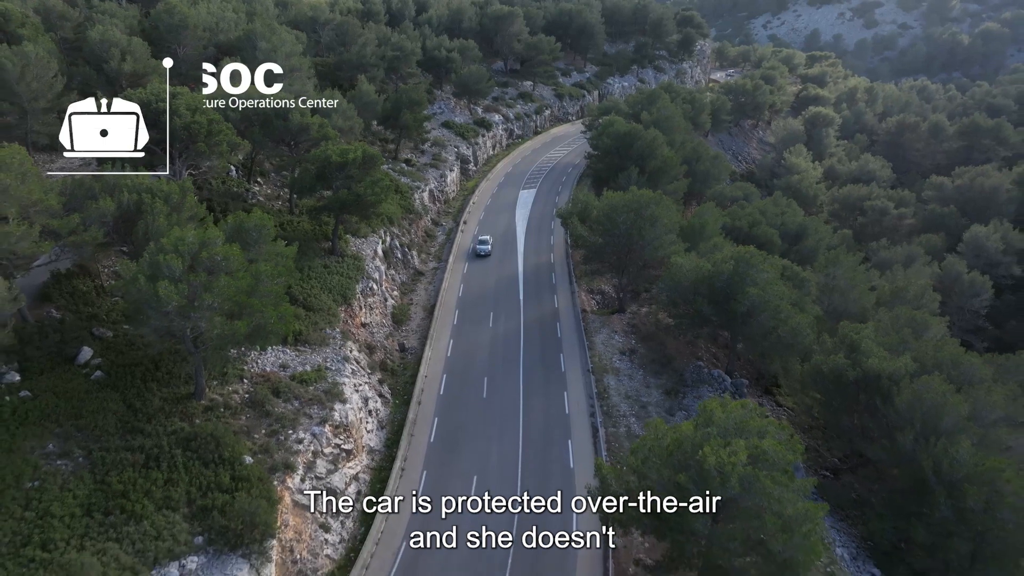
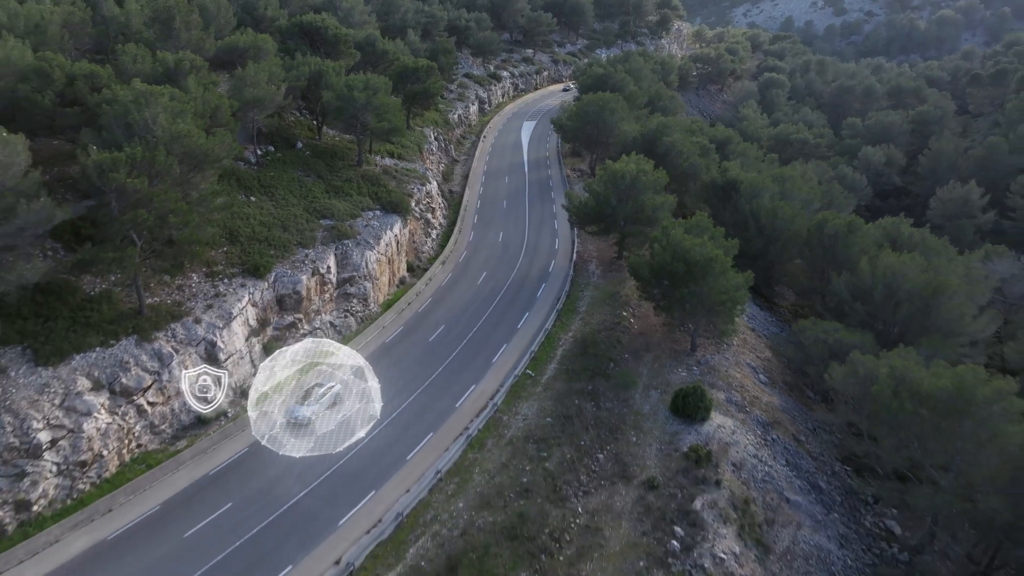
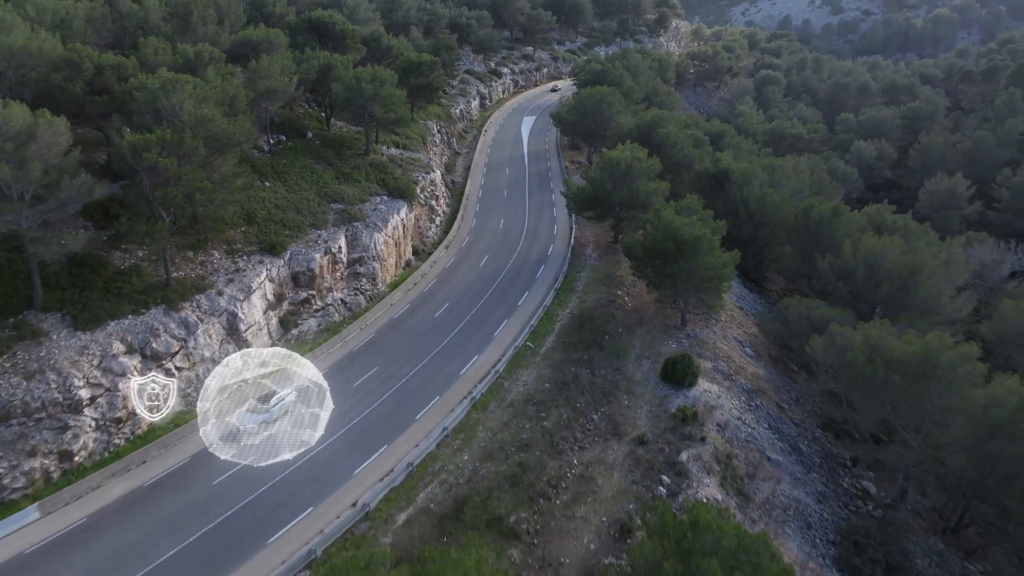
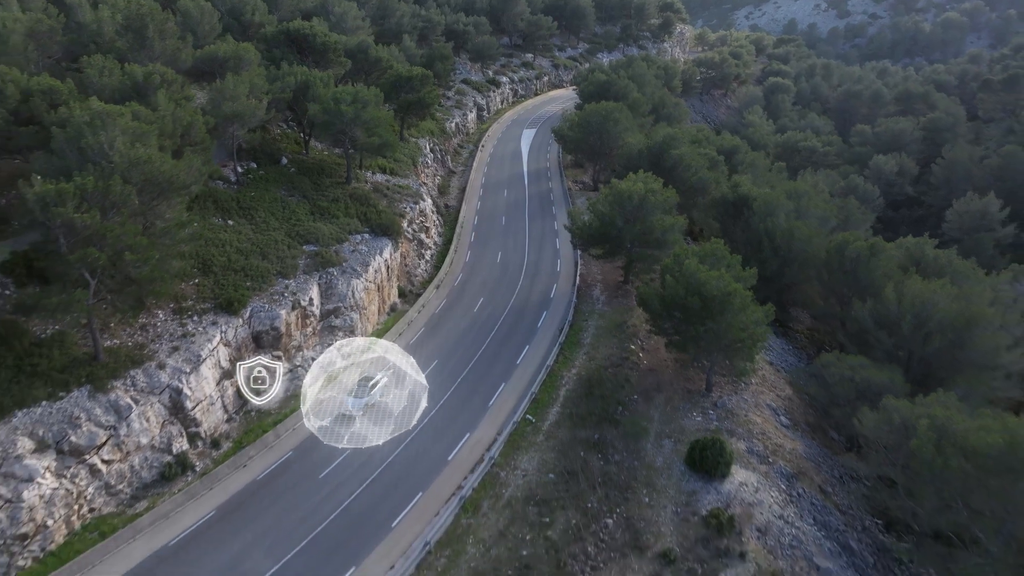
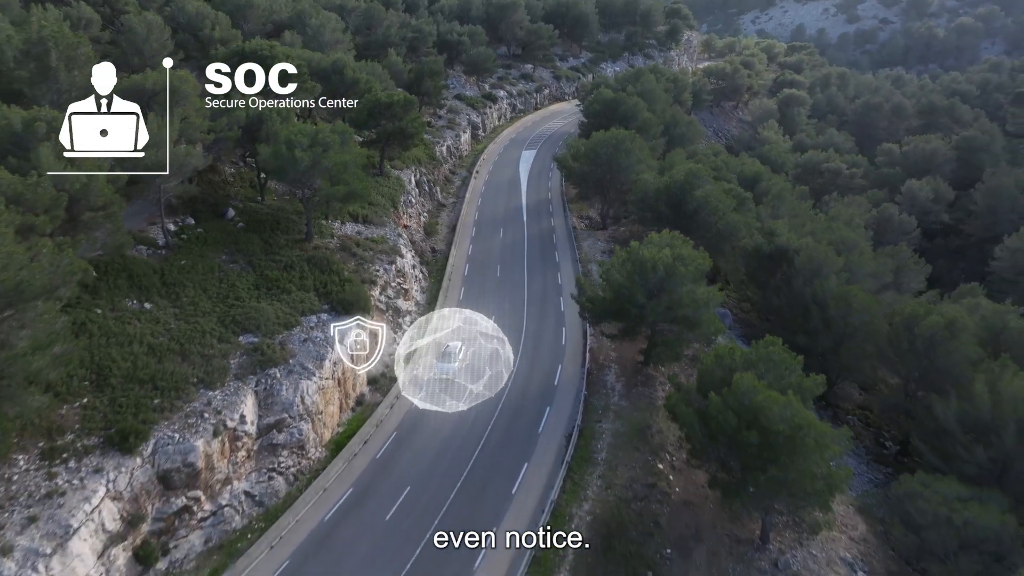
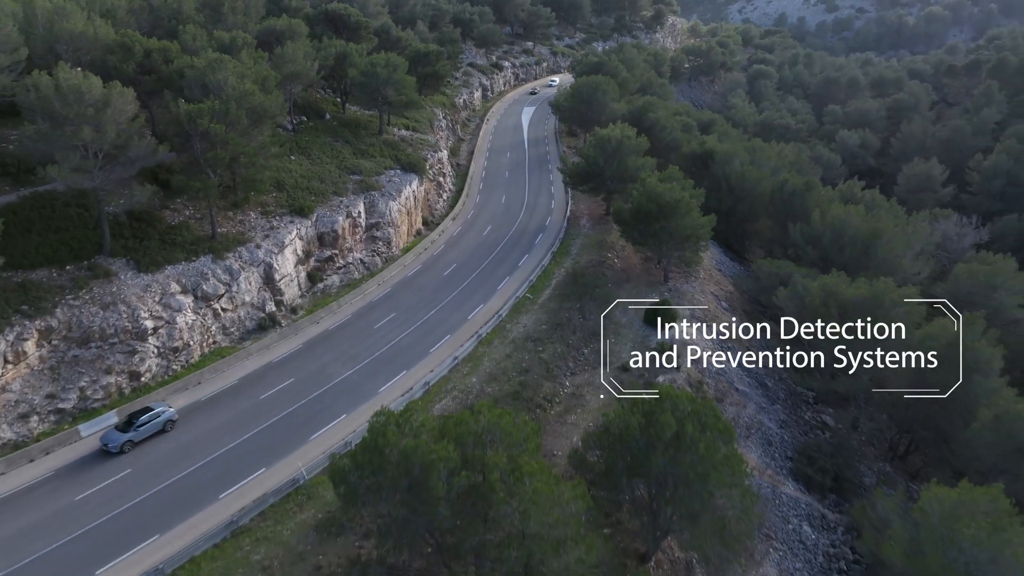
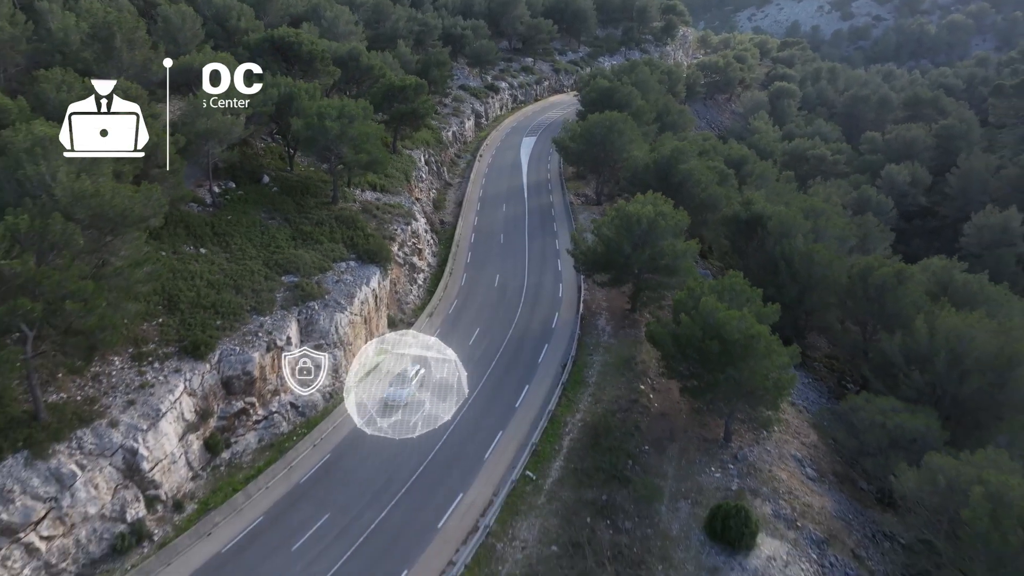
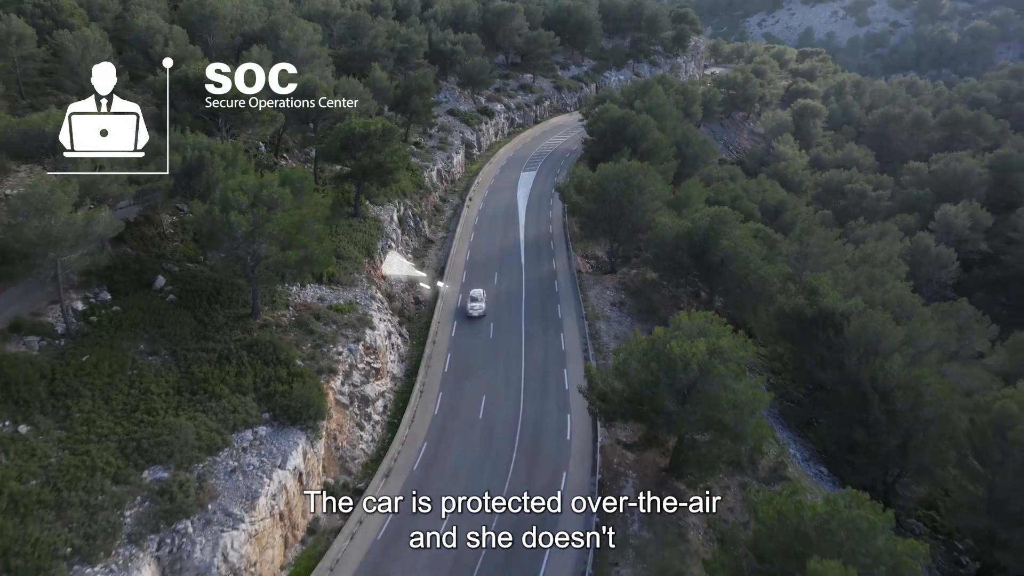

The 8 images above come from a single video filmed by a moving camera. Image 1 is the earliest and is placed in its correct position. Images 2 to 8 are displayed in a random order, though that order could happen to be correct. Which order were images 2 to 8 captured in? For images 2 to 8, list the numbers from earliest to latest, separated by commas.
8, 5, 7, 4, 2, 3, 6
